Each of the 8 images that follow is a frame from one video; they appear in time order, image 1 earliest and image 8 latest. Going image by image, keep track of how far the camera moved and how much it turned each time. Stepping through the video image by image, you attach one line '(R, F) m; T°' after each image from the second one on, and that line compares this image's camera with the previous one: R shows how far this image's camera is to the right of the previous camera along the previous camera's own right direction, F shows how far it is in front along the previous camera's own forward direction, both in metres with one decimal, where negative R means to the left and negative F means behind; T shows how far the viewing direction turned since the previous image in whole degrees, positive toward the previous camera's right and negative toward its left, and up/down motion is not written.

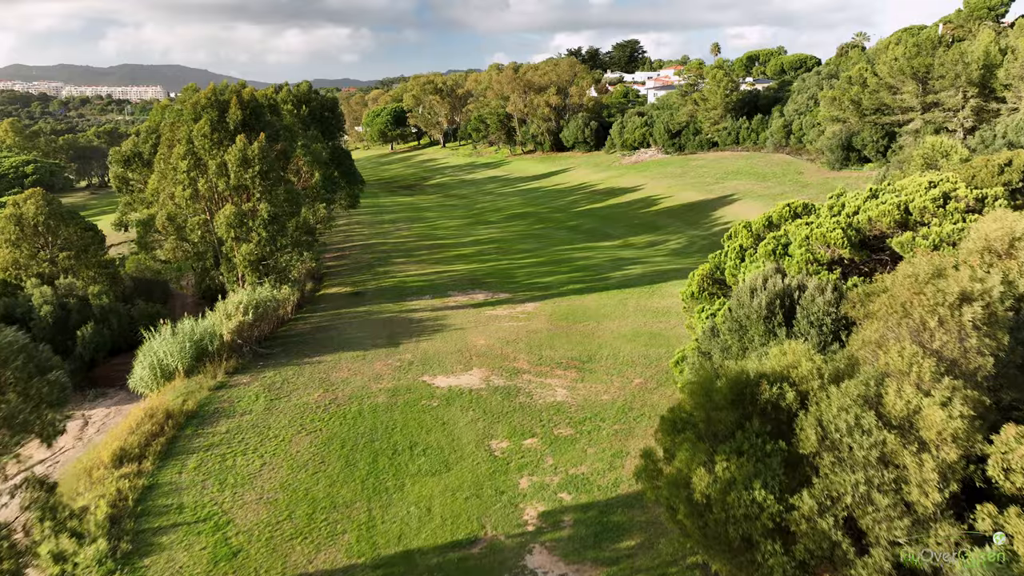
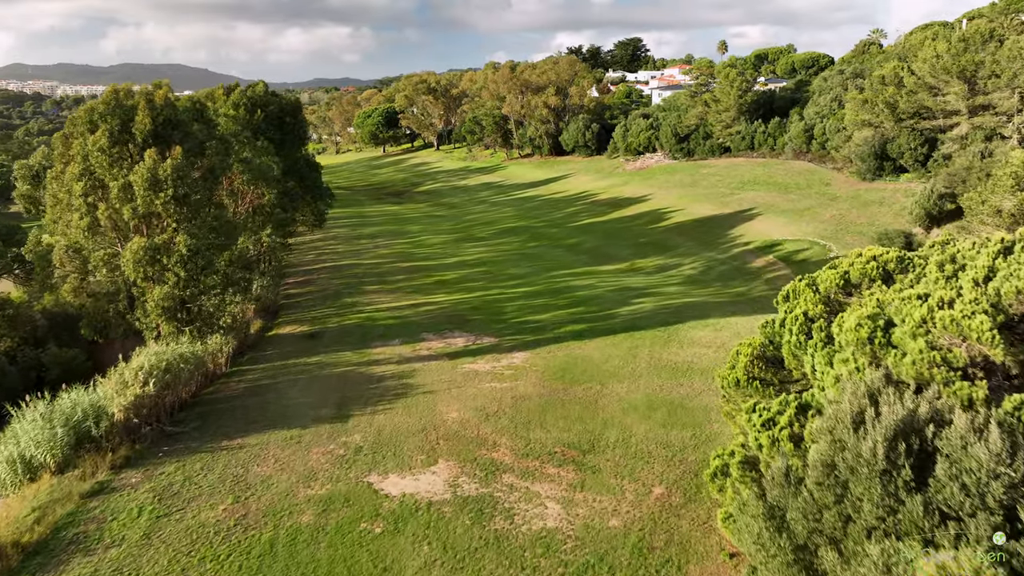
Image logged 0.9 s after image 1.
(+0.4, +3.6) m; 0°
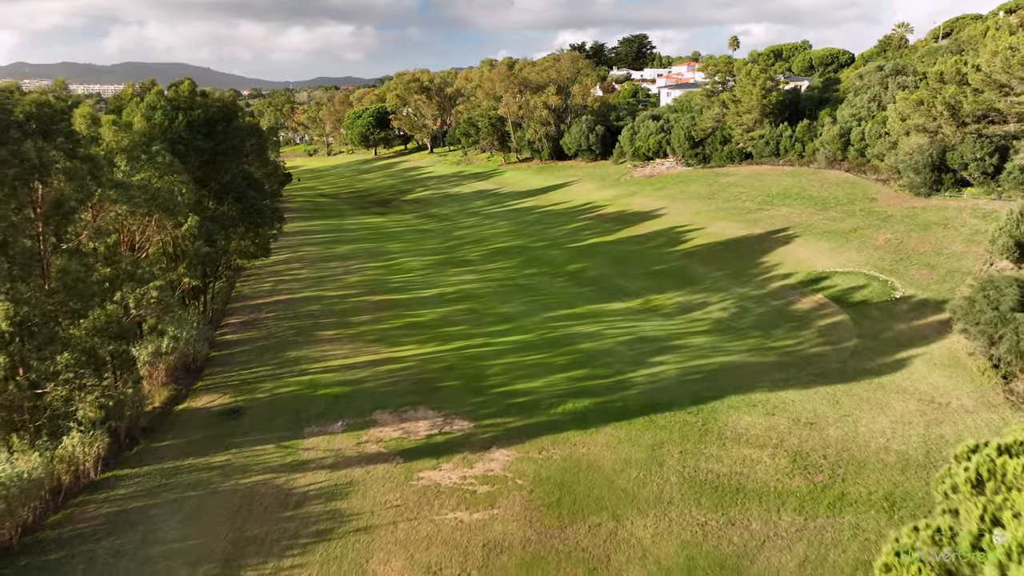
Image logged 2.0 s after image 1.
(+0.4, +4.4) m; 0°
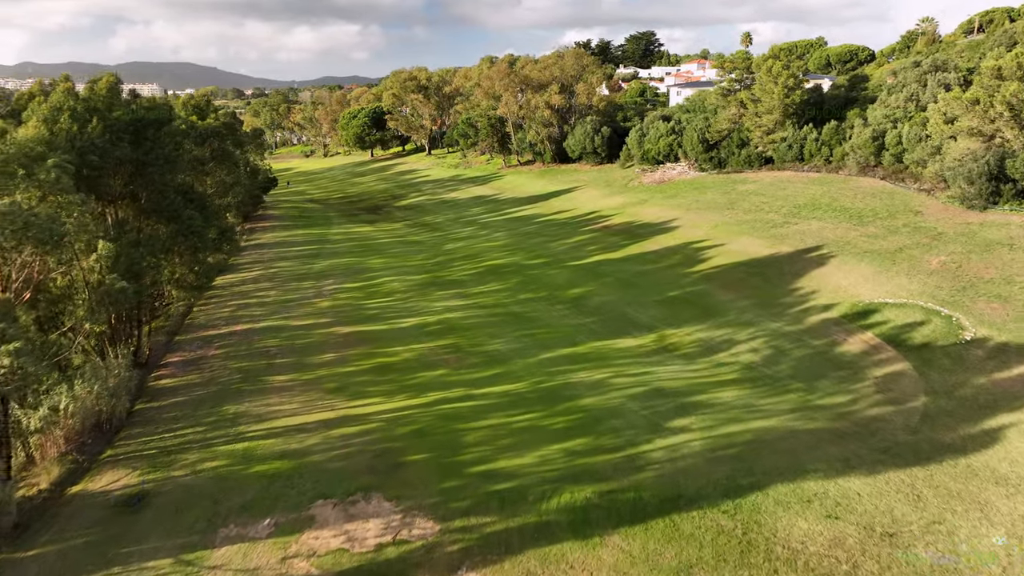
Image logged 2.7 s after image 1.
(+0.4, +3.1) m; 0°
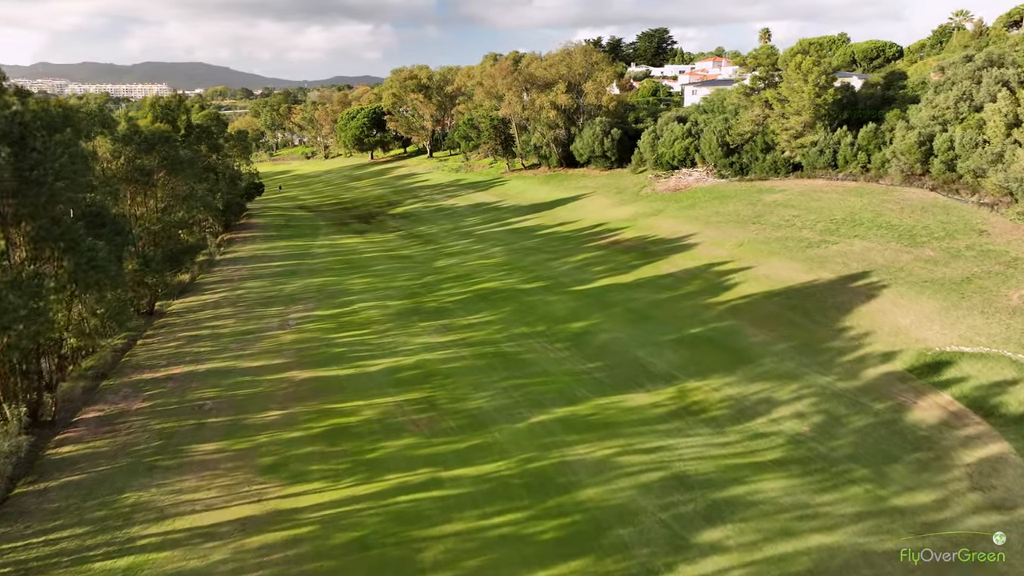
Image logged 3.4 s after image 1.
(+0.5, +3.2) m; -1°
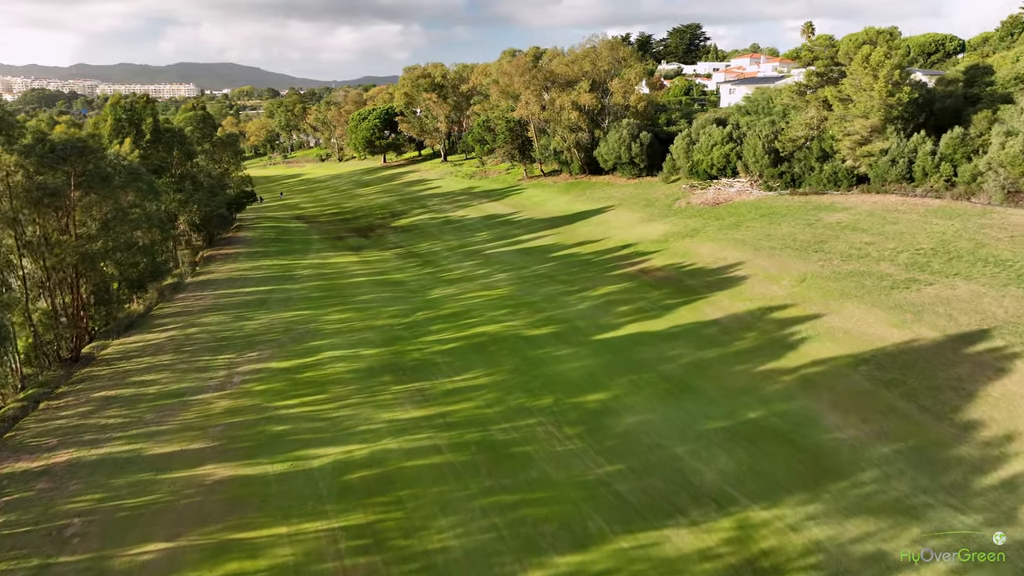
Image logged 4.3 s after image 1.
(+0.6, +4.5) m; -2°
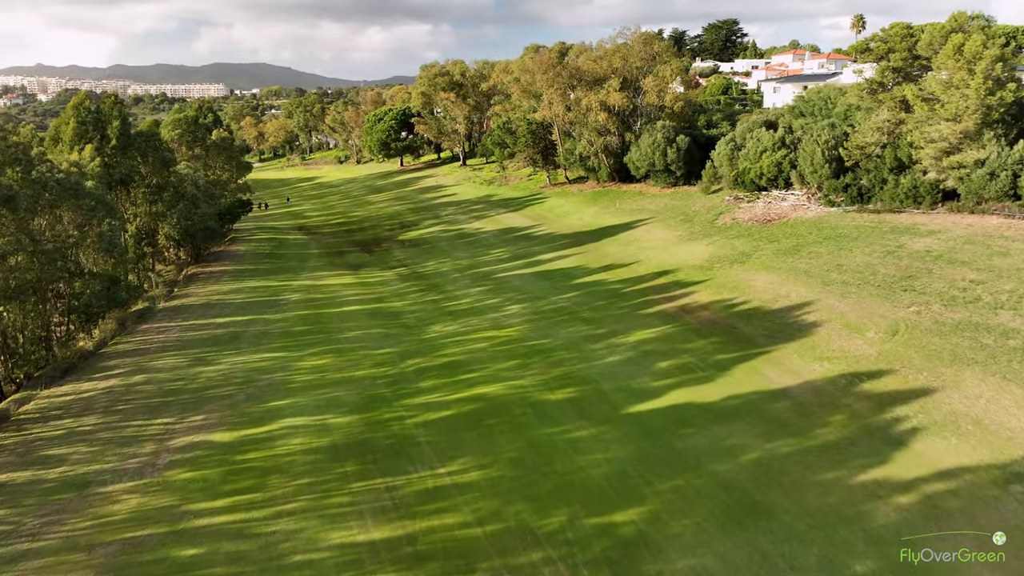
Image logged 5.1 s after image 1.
(+0.4, +3.9) m; -2°
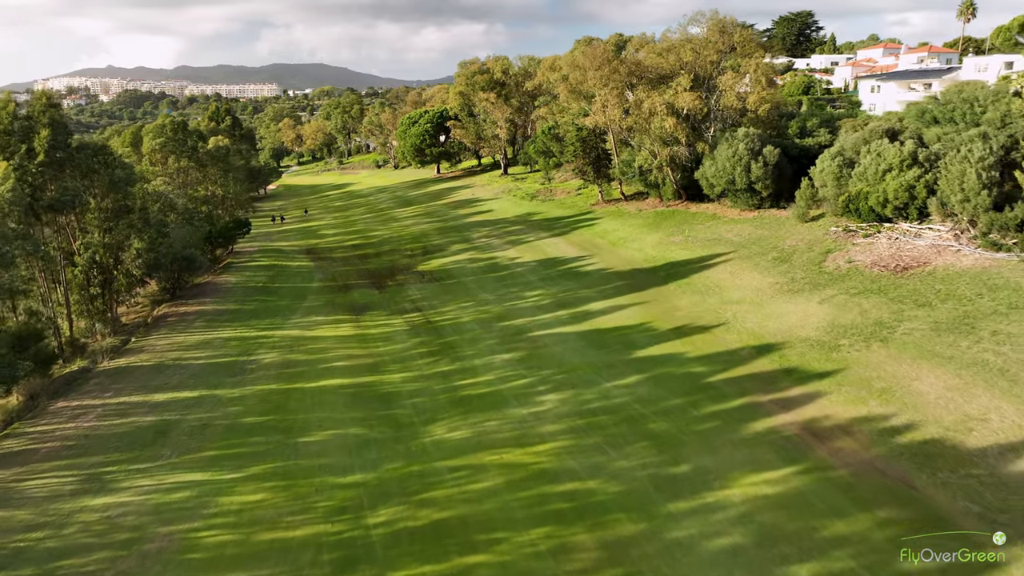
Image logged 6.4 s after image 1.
(+0.3, +6.3) m; -4°
